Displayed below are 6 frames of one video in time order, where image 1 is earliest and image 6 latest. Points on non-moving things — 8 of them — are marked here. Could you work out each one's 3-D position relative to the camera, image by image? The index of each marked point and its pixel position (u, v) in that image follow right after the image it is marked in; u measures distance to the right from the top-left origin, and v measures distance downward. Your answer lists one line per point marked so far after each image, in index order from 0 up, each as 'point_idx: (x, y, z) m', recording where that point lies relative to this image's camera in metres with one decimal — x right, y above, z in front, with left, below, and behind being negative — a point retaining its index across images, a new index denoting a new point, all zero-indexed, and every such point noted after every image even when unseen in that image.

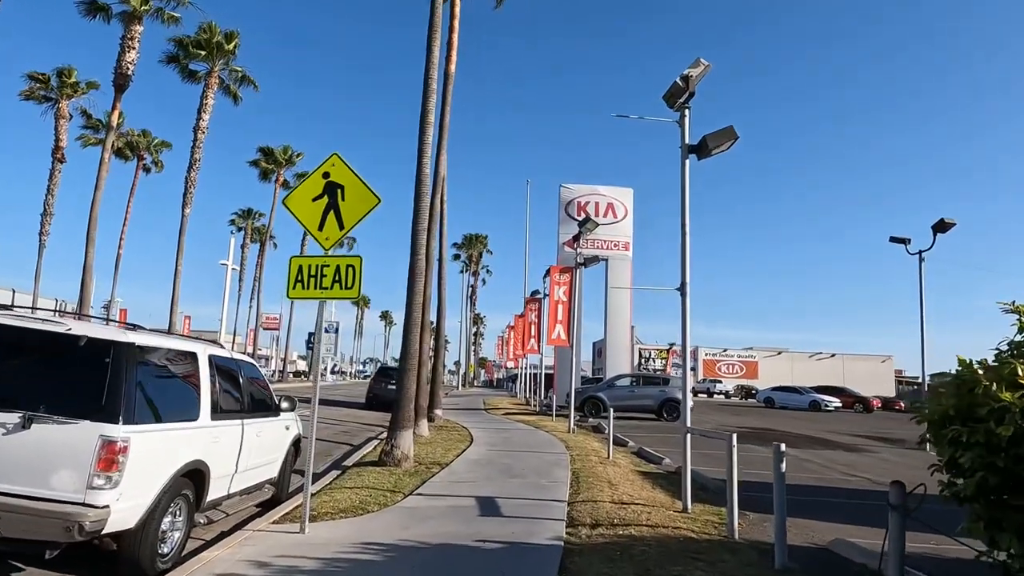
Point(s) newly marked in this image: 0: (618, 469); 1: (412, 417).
0: (+1.8, -3.0, +12.0) m
1: (-1.7, -2.2, +12.0) m
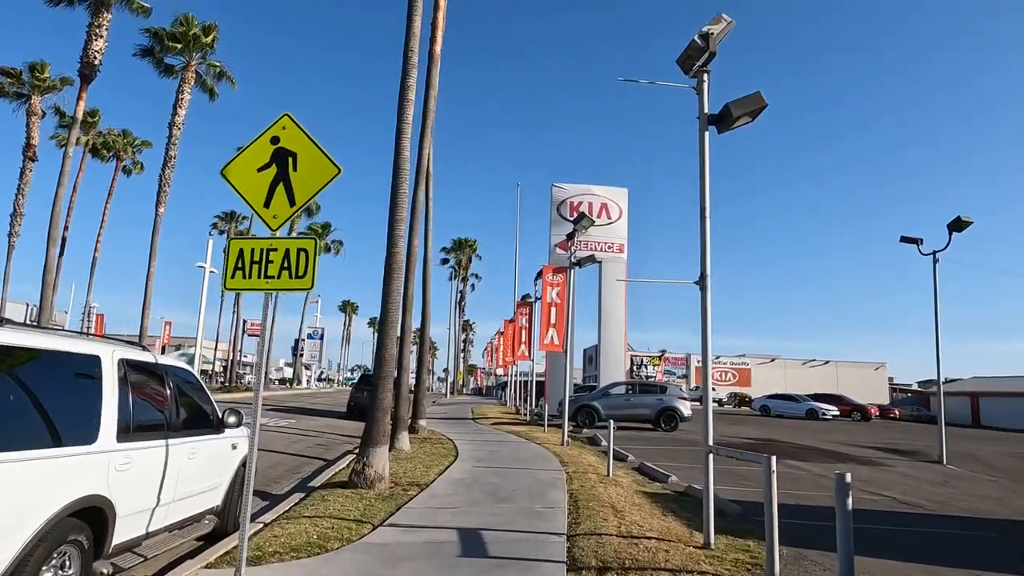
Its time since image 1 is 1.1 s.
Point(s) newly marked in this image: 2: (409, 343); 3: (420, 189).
0: (+1.6, -3.0, +10.6) m
1: (-1.8, -2.1, +10.6) m
2: (-2.2, -1.2, +15.6) m
3: (-2.1, +2.2, +16.1) m
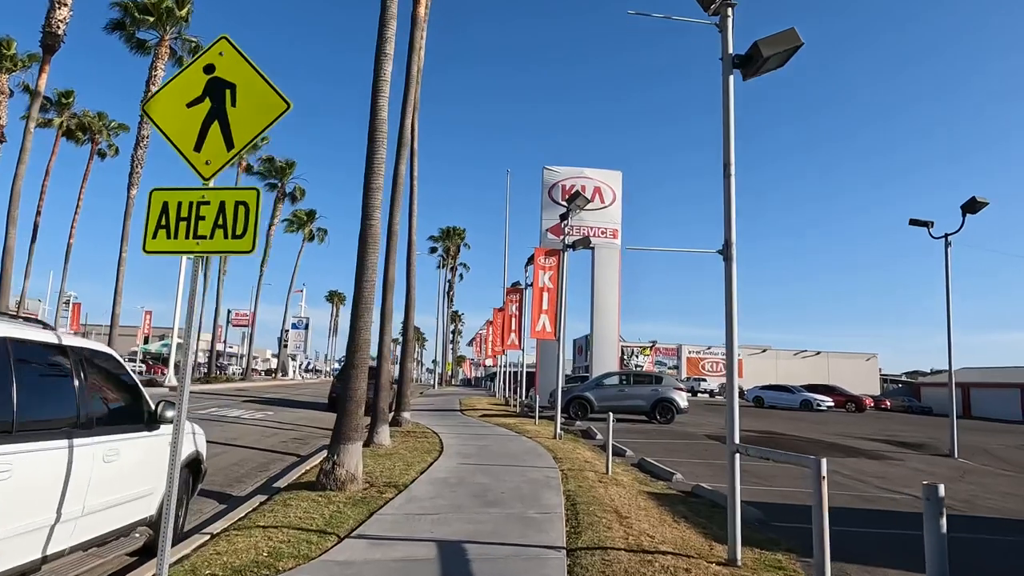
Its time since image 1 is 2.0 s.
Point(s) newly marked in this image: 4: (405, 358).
0: (+1.5, -2.7, +9.5) m
1: (-2.0, -1.8, +9.4) m
2: (-2.5, -0.8, +14.4) m
3: (-2.3, +2.6, +14.8) m
4: (-2.9, -1.9, +19.2) m
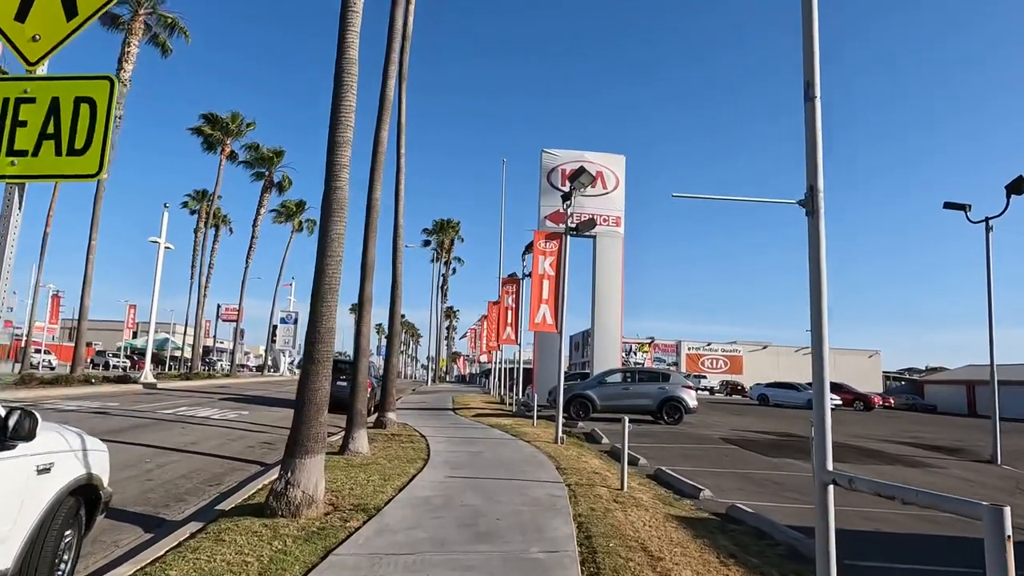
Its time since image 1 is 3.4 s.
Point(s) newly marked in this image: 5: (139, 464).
0: (+1.4, -2.4, +7.7) m
1: (-2.0, -1.6, +7.6) m
2: (-2.5, -0.5, +12.6) m
3: (-2.4, +2.9, +13.0) m
4: (-3.0, -1.6, +17.4) m
5: (-5.8, -2.7, +11.2) m
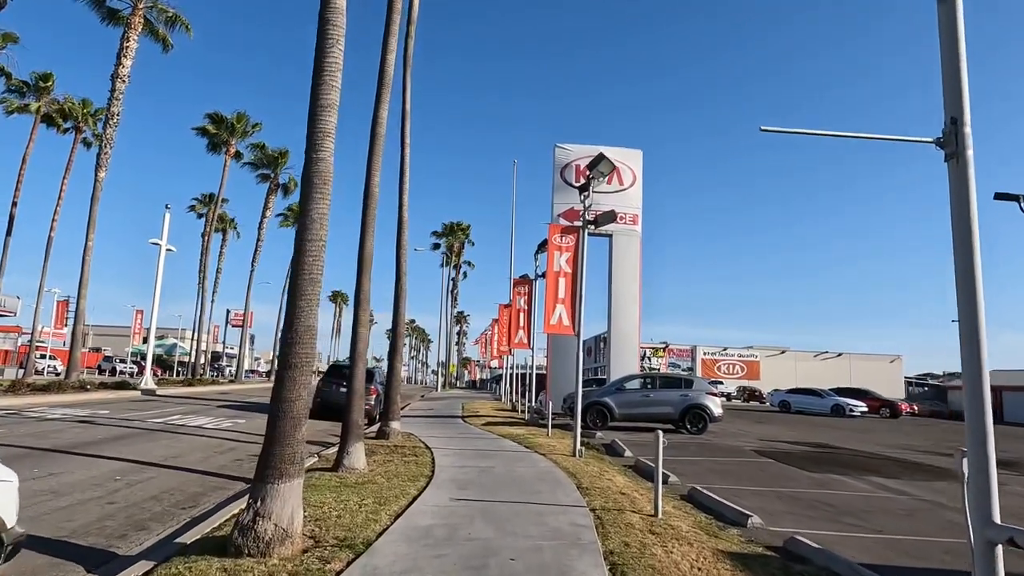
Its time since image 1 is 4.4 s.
0: (+1.6, -2.3, +6.4) m
1: (-1.9, -1.5, +6.3) m
2: (-2.3, -0.5, +11.3) m
3: (-2.1, +2.9, +11.8) m
4: (-2.7, -1.6, +16.1) m
5: (-5.6, -2.7, +10.0) m
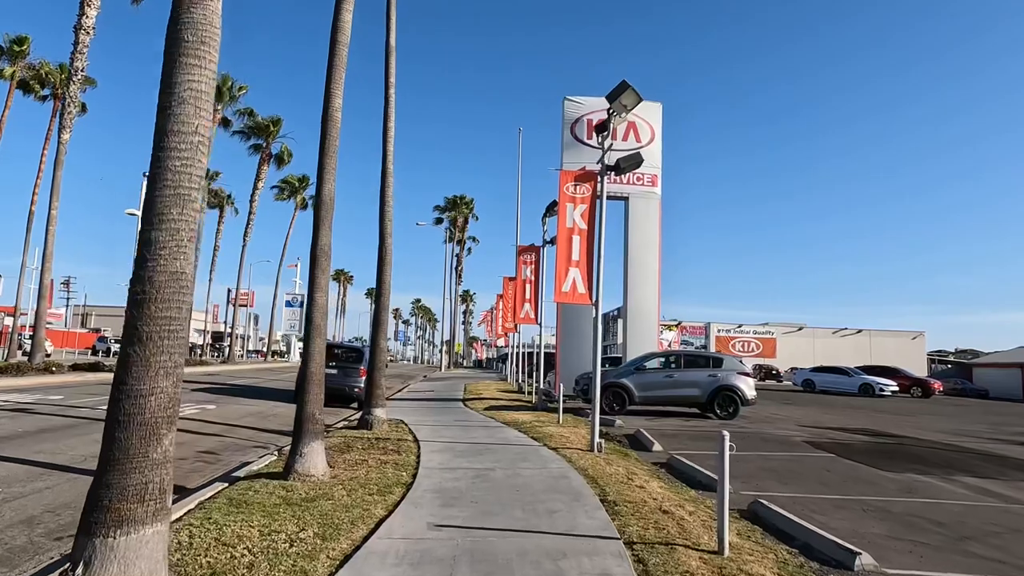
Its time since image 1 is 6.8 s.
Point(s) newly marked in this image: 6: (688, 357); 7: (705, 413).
0: (+1.6, -1.9, +3.9) m
1: (-1.9, -1.1, +3.9) m
2: (-2.3, +0.1, +8.8) m
3: (-2.1, +3.5, +9.2) m
4: (-2.6, -0.9, +13.7) m
5: (-5.6, -2.2, +7.6) m
6: (+4.6, -1.8, +18.6) m
7: (+5.0, -3.3, +18.8) m
